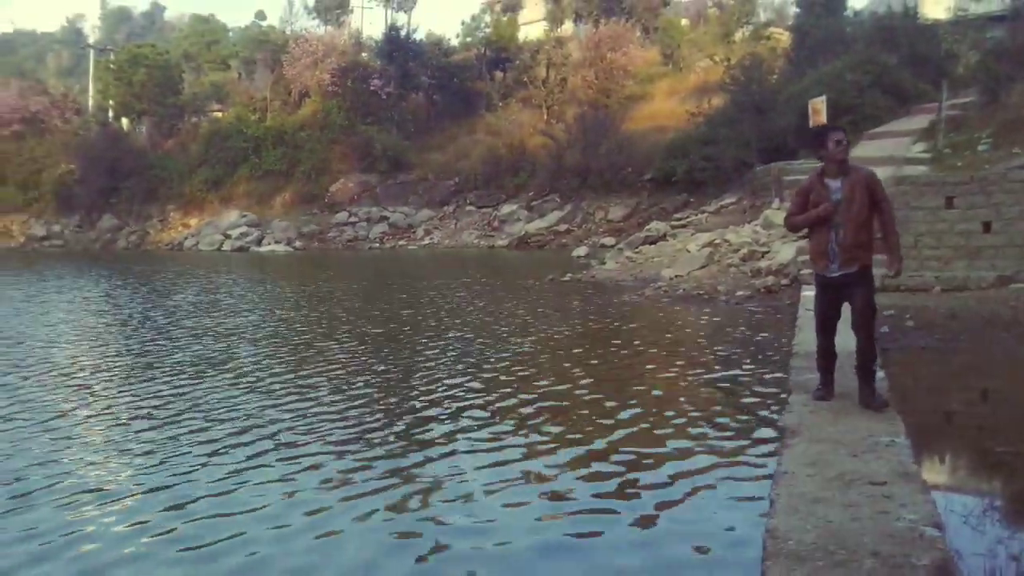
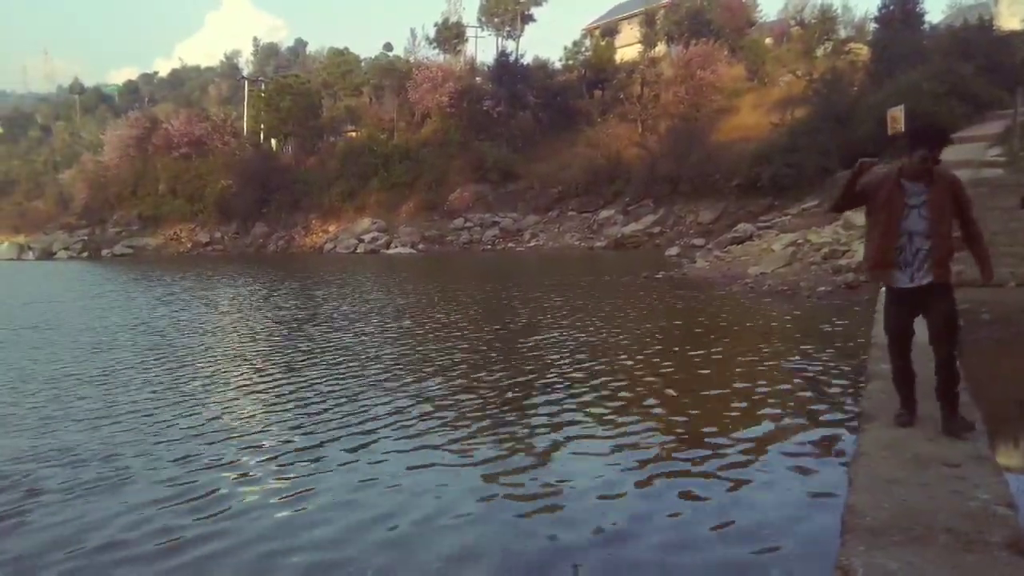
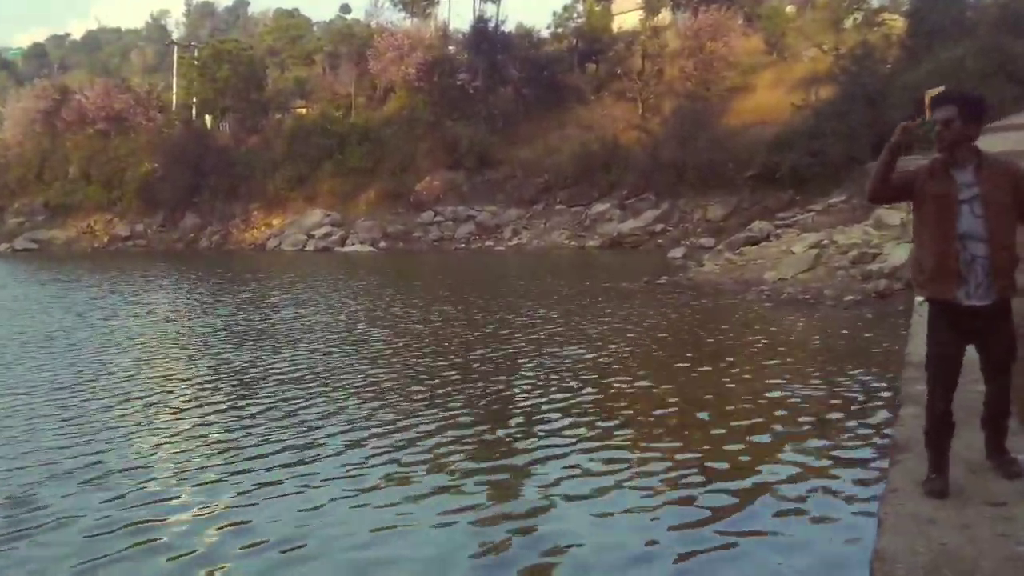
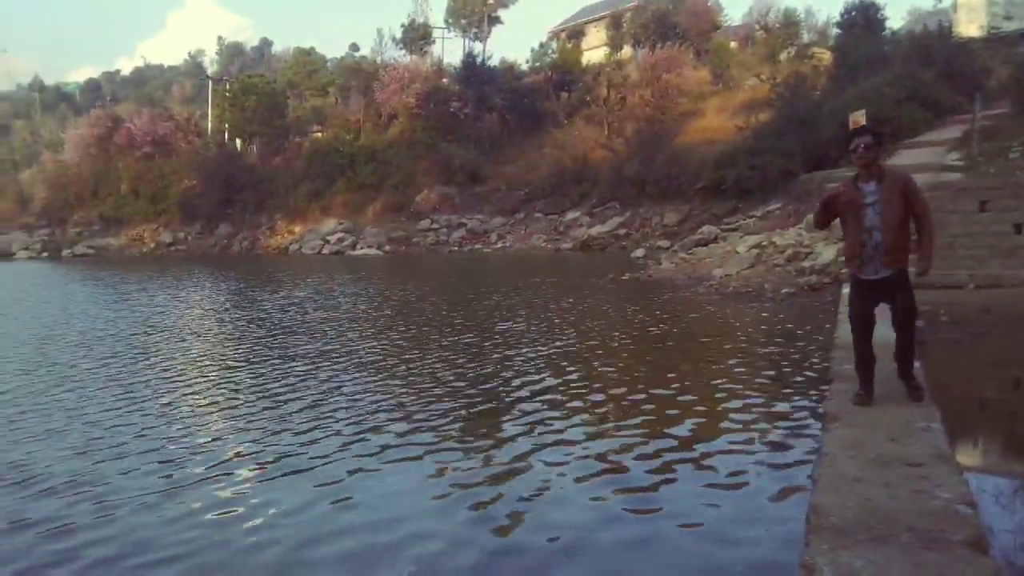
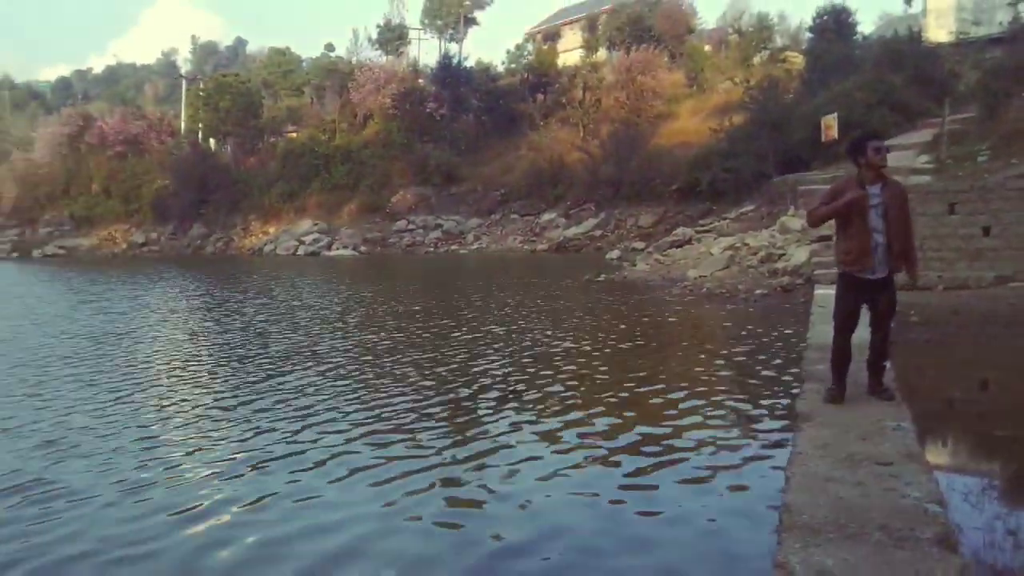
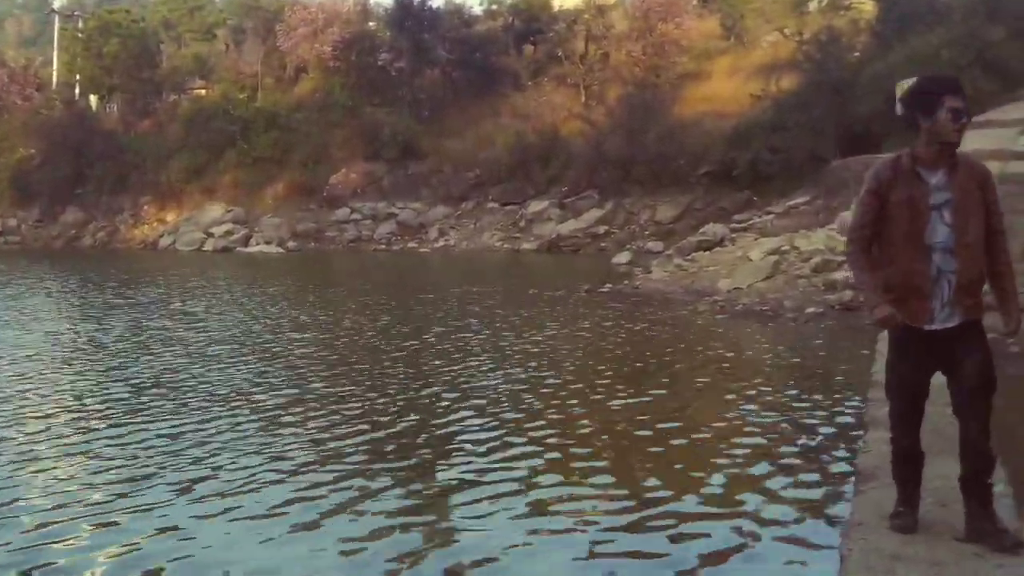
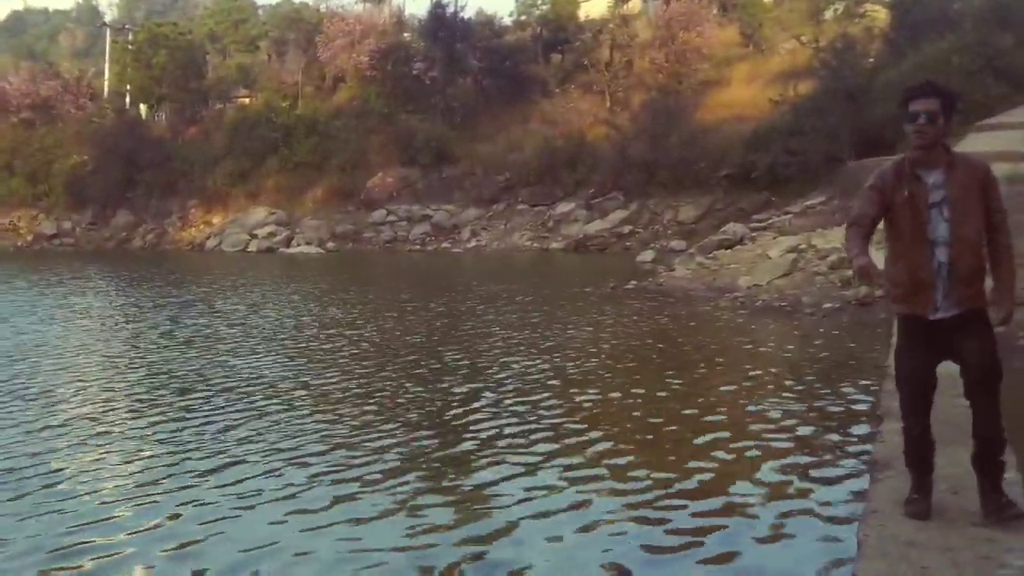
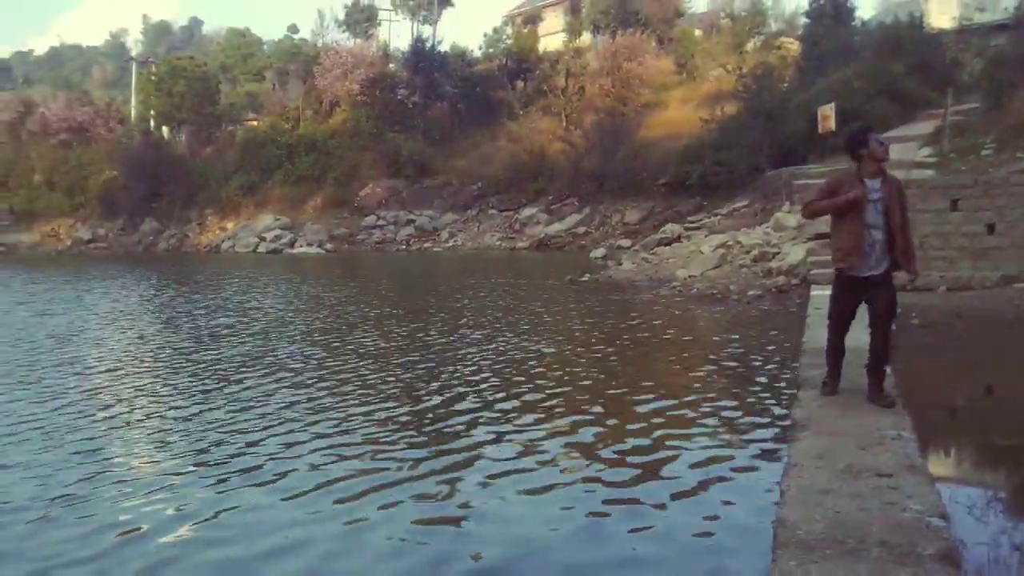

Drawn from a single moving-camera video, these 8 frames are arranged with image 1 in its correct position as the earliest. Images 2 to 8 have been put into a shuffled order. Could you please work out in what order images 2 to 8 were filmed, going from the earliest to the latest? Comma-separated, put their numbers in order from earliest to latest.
8, 5, 4, 2, 3, 7, 6
